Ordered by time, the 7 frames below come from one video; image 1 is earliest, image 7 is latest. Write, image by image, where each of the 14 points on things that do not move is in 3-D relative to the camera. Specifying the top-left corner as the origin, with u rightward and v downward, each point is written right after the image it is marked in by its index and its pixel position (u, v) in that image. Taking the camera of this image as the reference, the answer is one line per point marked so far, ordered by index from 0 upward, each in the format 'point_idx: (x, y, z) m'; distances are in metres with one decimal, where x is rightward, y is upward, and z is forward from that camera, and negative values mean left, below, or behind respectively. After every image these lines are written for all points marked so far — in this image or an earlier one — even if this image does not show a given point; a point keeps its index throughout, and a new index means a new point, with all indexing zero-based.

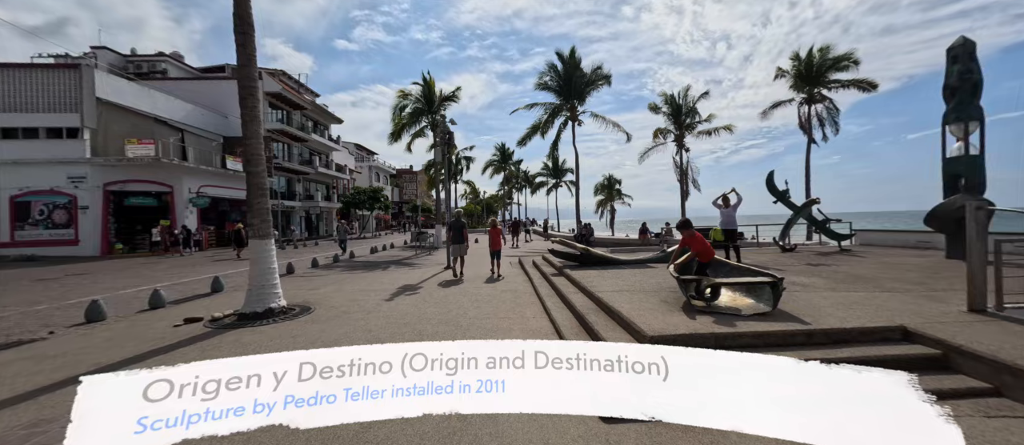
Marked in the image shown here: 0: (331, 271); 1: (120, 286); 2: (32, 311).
0: (-6.4, -1.8, +12.9) m
1: (-11.2, -1.8, +10.5) m
2: (-9.6, -1.7, +7.4) m
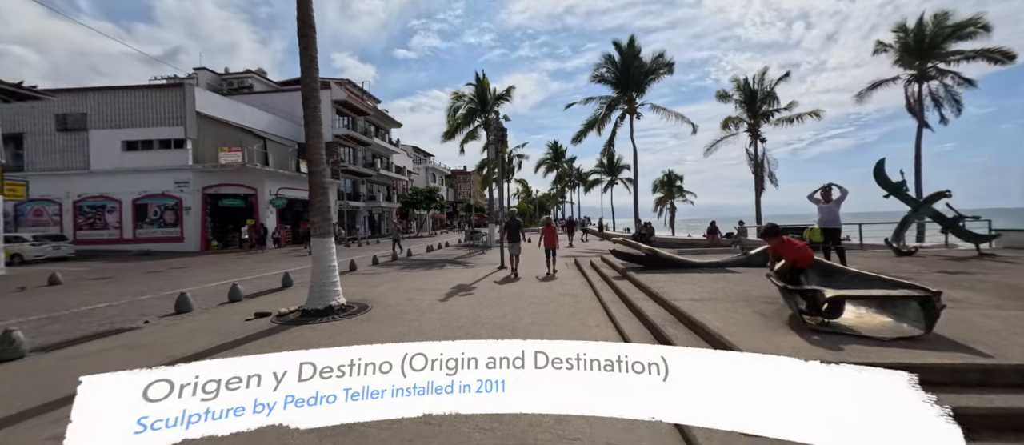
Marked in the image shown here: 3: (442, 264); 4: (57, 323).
0: (-4.5, -1.7, +13.3) m
1: (-9.6, -1.8, +11.6) m
2: (-8.4, -1.7, +8.3) m
3: (-2.9, -1.7, +15.0) m
4: (-8.2, -1.8, +6.6) m
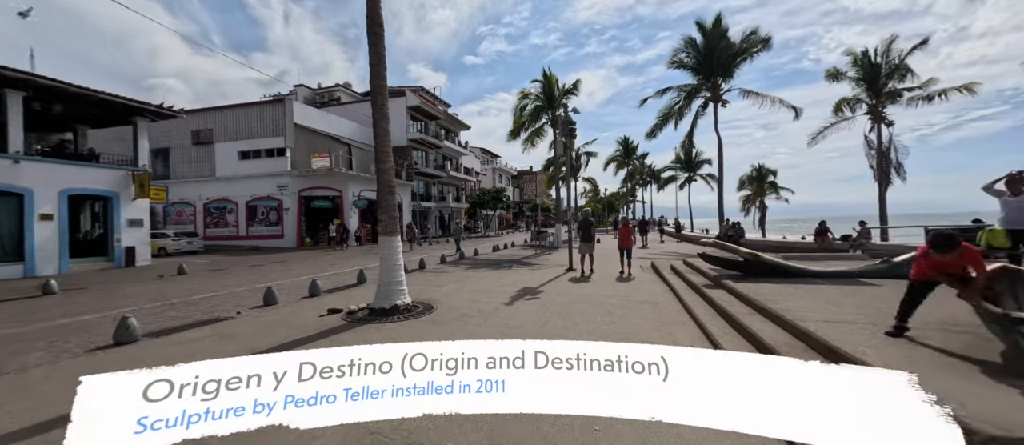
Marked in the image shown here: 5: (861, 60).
0: (-2.1, -1.7, +13.3) m
1: (-7.4, -1.7, +12.6) m
2: (-6.9, -1.7, +9.1) m
3: (-0.2, -1.7, +14.7) m
4: (-6.9, -1.8, +7.5) m
5: (+19.9, +9.4, +21.0) m
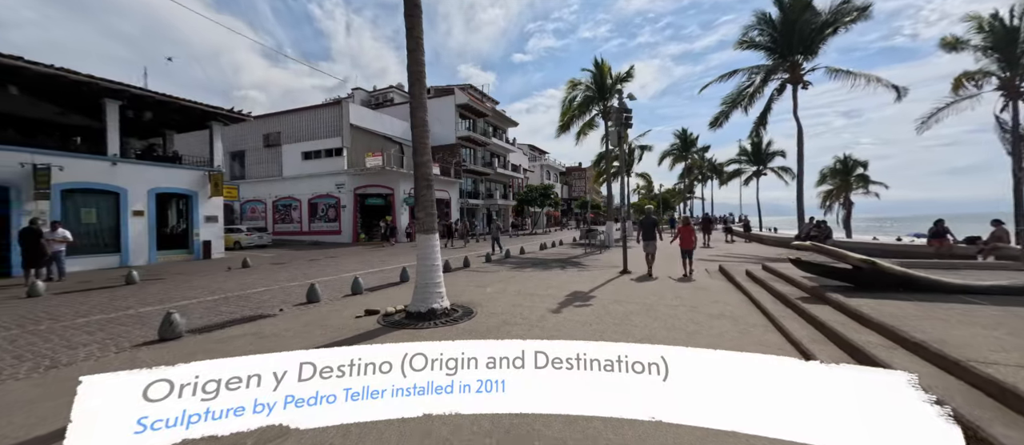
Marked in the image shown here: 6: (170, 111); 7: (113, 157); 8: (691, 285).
0: (-0.4, -1.6, +12.8) m
1: (-5.8, -1.6, +12.8) m
2: (-5.7, -1.6, +9.3) m
3: (+1.6, -1.6, +14.0) m
4: (-6.0, -1.7, +7.6) m
5: (+22.4, +9.4, +17.5) m
6: (-17.3, +5.6, +18.7) m
7: (-18.4, +3.0, +17.1) m
8: (+4.5, -1.5, +9.2) m
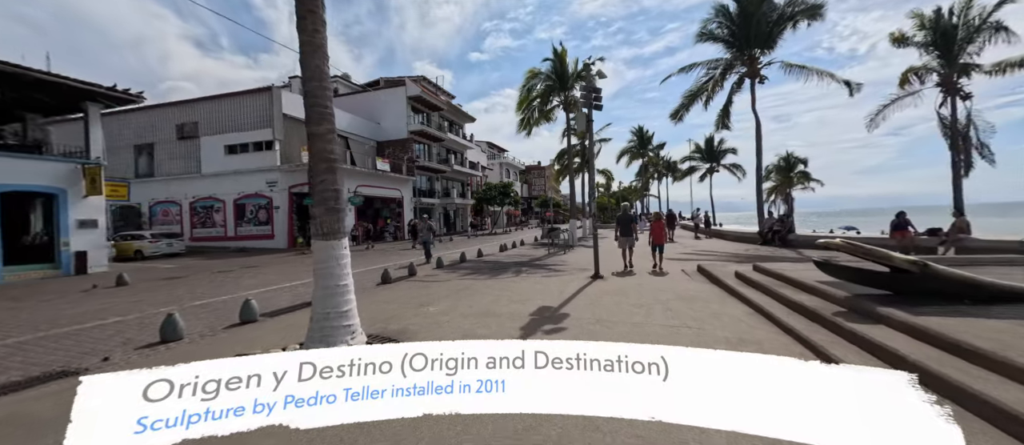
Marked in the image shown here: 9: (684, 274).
0: (-1.8, -1.6, +10.9) m
1: (-7.1, -1.7, +10.3) m
2: (-6.7, -1.7, +6.8) m
3: (+0.1, -1.5, +12.3) m
4: (-6.7, -1.8, +5.1) m
5: (+20.2, +9.8, +18.0) m
6: (-19.3, +5.3, +14.9) m
7: (-20.2, +2.7, +13.2) m
8: (+3.5, -1.5, +7.8) m
9: (+5.0, -1.5, +10.7) m
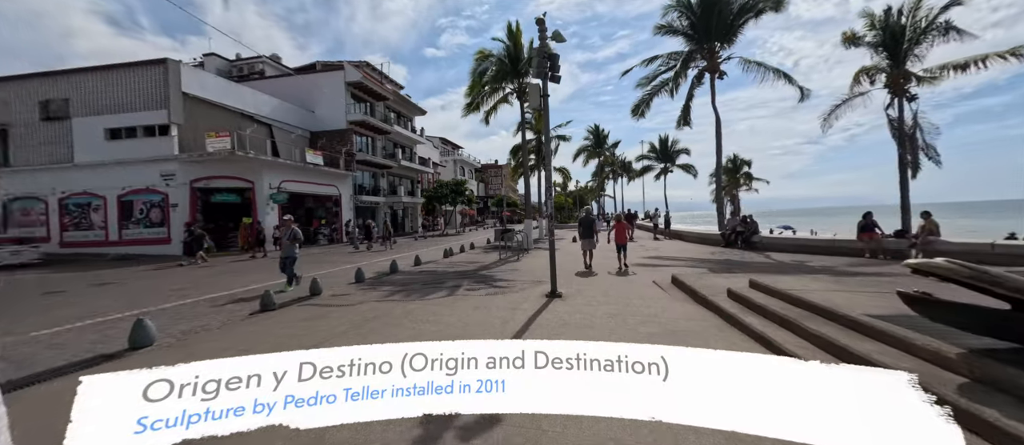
0: (-3.2, -1.6, +8.4) m
1: (-8.5, -1.8, +7.2) m
2: (-7.6, -1.8, +3.7) m
3: (-1.5, -1.6, +9.9) m
4: (-7.5, -1.8, +2.1) m
5: (+17.7, +9.8, +17.9) m
6: (-21.2, +5.3, +10.3) m
7: (-21.8, +2.7, +8.5) m
8: (+2.3, -1.5, +5.9) m
9: (+3.5, -1.5, +8.9) m
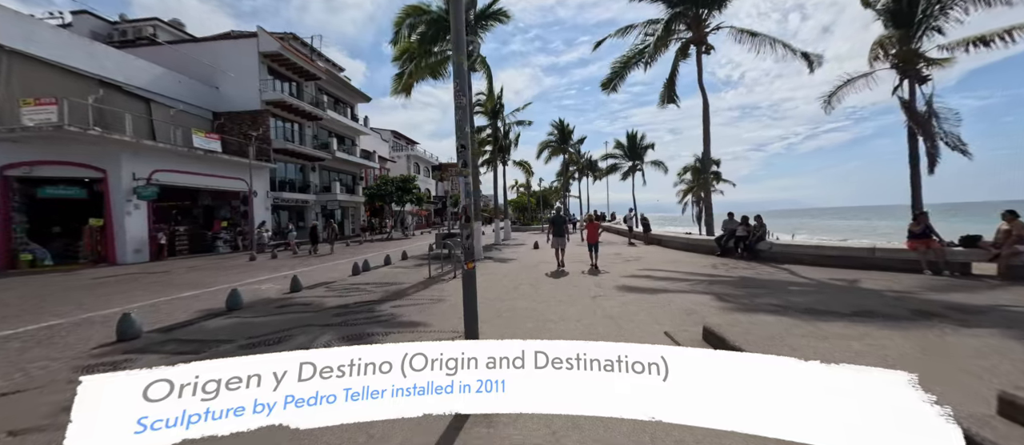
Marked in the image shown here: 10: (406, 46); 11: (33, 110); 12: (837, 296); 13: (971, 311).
0: (-4.5, -1.7, +3.7) m
1: (-9.6, -1.8, +2.0) m
2: (-8.4, -1.8, -1.4) m
3: (-2.9, -1.7, +5.4) m
4: (-8.1, -1.9, -3.0) m
5: (+15.5, +9.7, +15.2) m
6: (-22.5, +5.2, +3.9) m
7: (-23.0, +2.6, +2.1) m
8: (+1.3, -1.6, +1.8) m
9: (+2.1, -1.6, +4.9) m
10: (-4.1, +6.9, +14.6) m
11: (-19.4, +4.5, +15.3) m
12: (+6.5, -1.5, +7.4) m
13: (+7.4, -1.4, +6.0) m
